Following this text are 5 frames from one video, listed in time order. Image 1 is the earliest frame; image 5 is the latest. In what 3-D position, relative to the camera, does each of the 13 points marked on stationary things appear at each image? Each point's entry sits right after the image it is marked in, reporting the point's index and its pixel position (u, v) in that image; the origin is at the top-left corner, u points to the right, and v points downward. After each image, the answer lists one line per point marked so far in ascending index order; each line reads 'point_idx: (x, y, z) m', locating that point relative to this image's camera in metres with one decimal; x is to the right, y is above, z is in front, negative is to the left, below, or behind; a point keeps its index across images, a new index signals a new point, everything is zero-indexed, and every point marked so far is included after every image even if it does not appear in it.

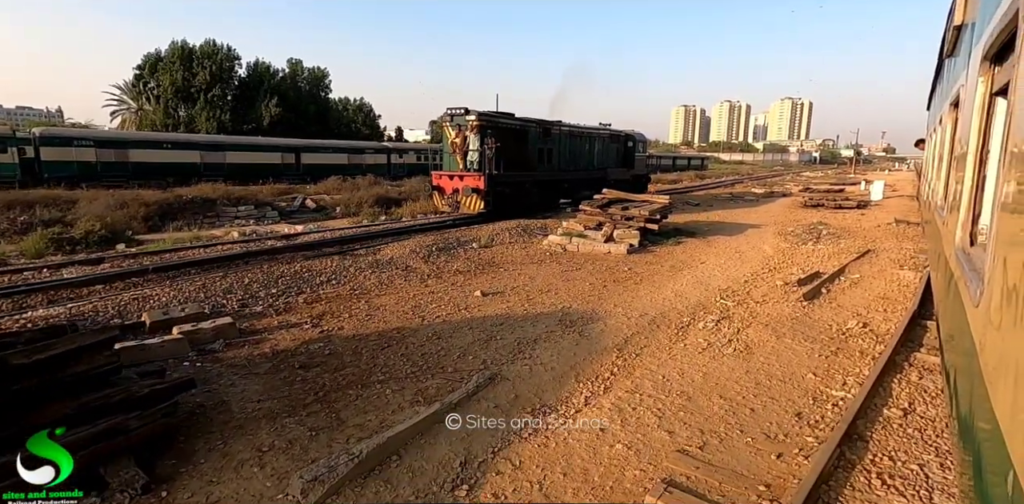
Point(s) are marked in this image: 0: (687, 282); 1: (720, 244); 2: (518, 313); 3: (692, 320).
0: (+2.8, -0.5, +8.9) m
1: (+4.9, +0.1, +13.1) m
2: (+0.1, -0.7, +6.6) m
3: (+2.1, -0.8, +6.5) m
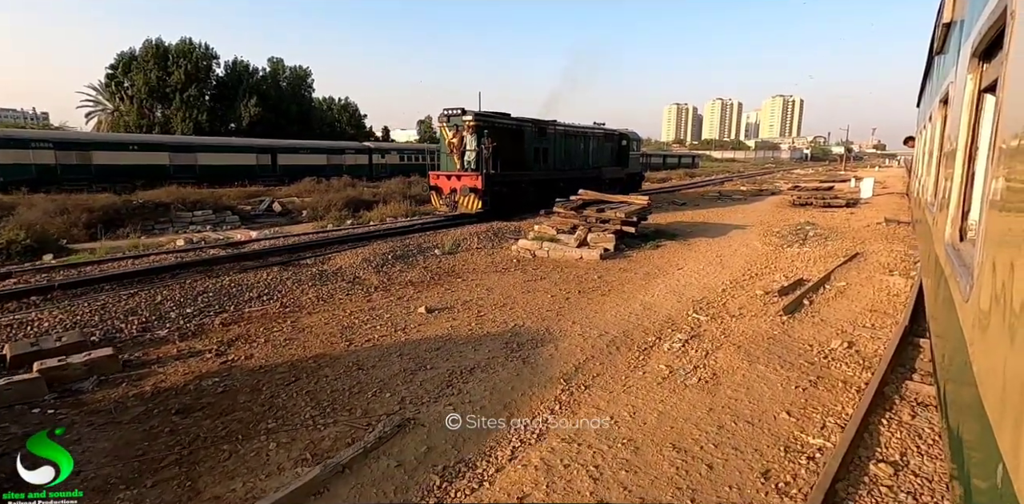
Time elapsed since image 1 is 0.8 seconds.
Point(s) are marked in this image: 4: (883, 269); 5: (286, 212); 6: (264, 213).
0: (+2.1, -0.6, +8.2) m
1: (+4.2, 0.0, +12.4) m
2: (-0.5, -0.9, +5.8) m
3: (+1.5, -0.9, +5.8) m
4: (+6.3, -0.3, +9.5) m
5: (-7.2, +1.3, +17.6) m
6: (-7.6, +1.2, +17.0) m
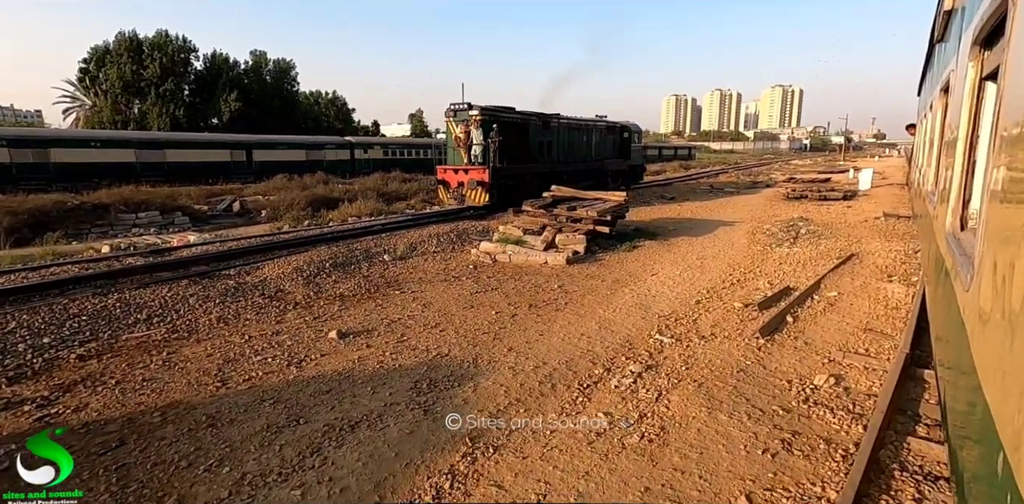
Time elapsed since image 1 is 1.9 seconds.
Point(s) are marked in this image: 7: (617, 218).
0: (+1.4, -0.7, +7.1) m
1: (+3.4, 0.0, +11.4) m
2: (-1.2, -1.0, +4.8) m
3: (+0.8, -1.1, +4.8) m
4: (+5.5, -0.4, +8.5) m
5: (-7.9, +1.2, +16.5) m
6: (-8.4, +1.1, +16.0) m
7: (+2.2, +0.8, +12.1) m
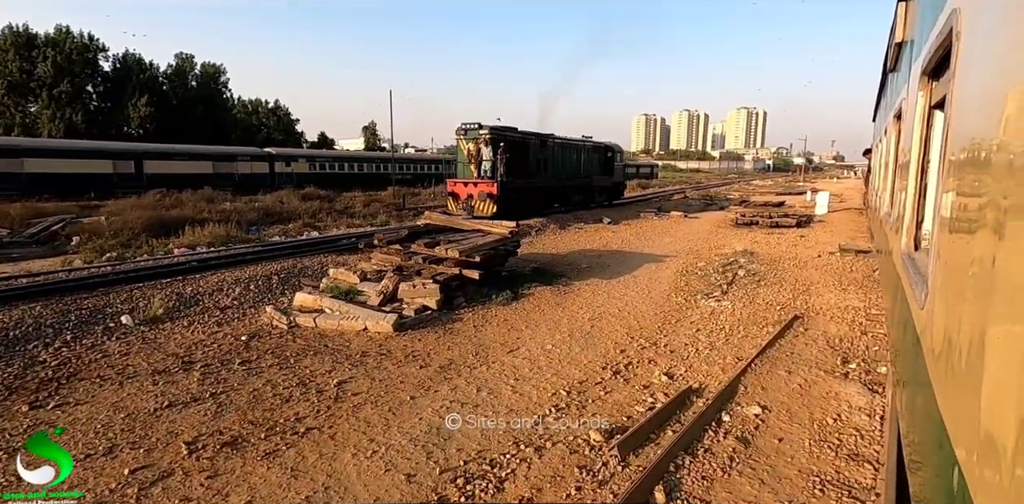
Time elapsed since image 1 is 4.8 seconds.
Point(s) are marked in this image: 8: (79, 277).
0: (-0.8, -1.4, +4.1) m
1: (+1.0, -0.8, +8.5) m
2: (-3.4, -1.6, +1.7) m
3: (-1.3, -1.7, +1.8) m
4: (+3.2, -1.1, +5.7) m
5: (-10.7, +0.3, +13.1) m
6: (-11.1, +0.3, +12.5) m
7: (-0.3, -0.1, +9.2) m
8: (-6.7, -0.4, +8.7) m
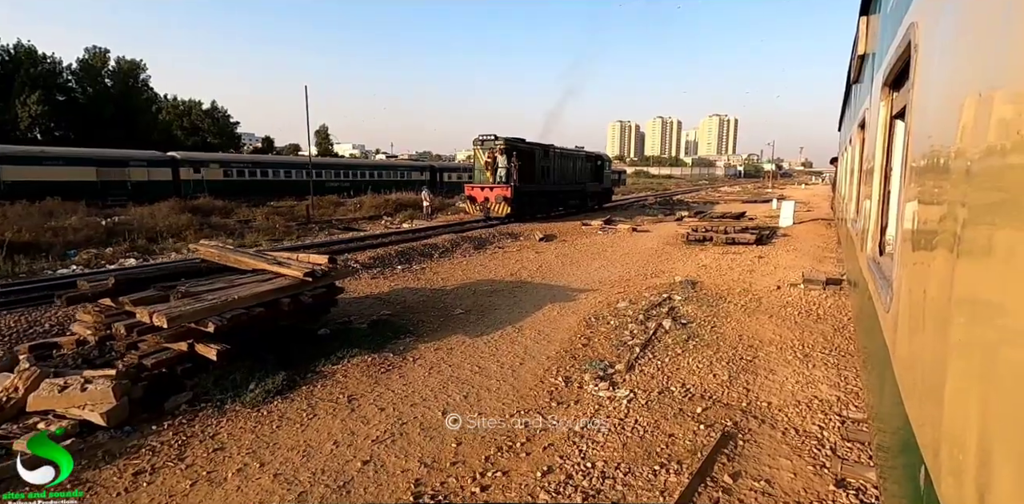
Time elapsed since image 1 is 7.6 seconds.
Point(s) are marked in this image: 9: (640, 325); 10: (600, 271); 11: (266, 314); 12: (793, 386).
0: (-2.9, -2.0, +0.7) m
1: (-1.3, -1.4, +5.2) m
2: (-5.3, -2.2, -1.9) m
3: (-3.2, -2.2, -1.7) m
4: (+1.1, -1.7, +2.5) m
5: (-13.1, -0.4, +9.2) m
6: (-13.5, -0.4, +8.6) m
7: (-2.5, -0.7, +5.8) m
8: (-9.0, -1.0, +5.0) m
9: (+1.9, -1.0, +7.9) m
10: (+2.0, -0.4, +13.0) m
11: (-2.5, -0.7, +5.8) m
12: (+2.8, -1.3, +5.5) m
